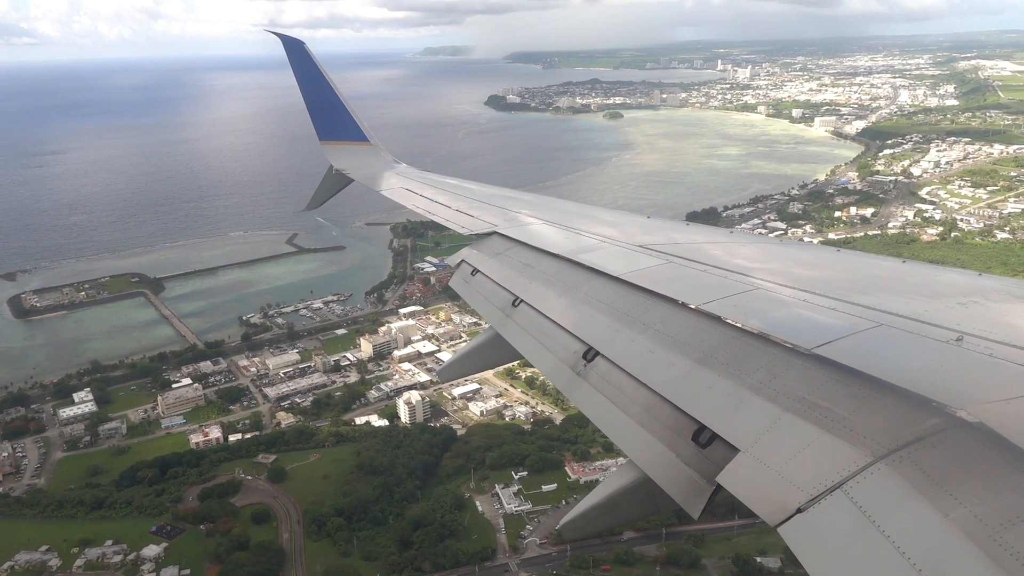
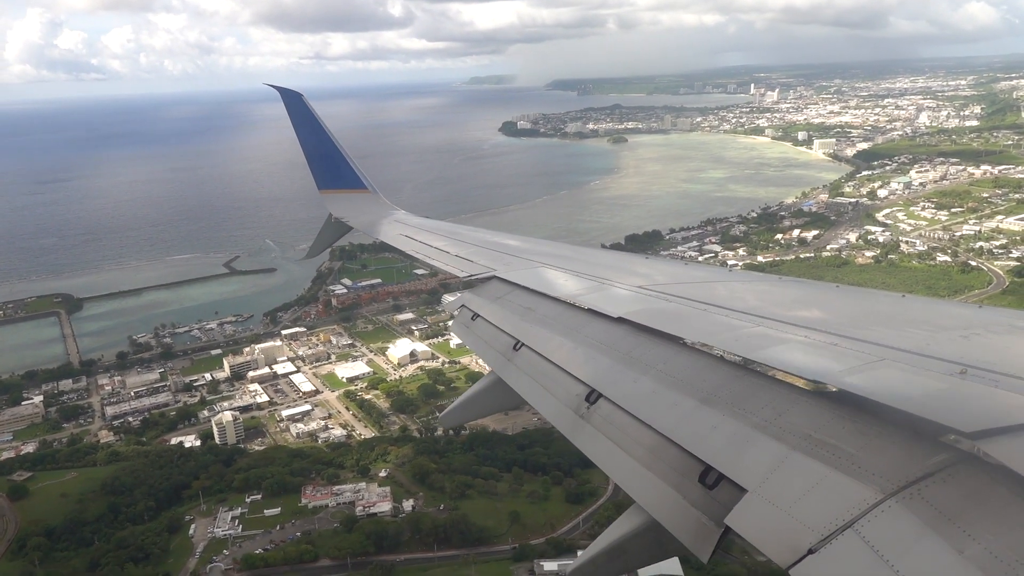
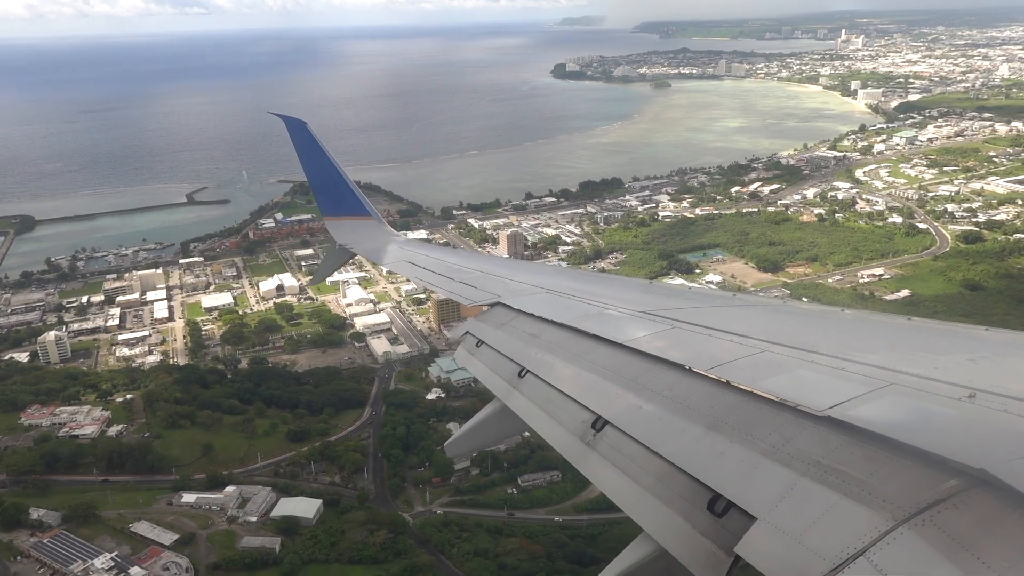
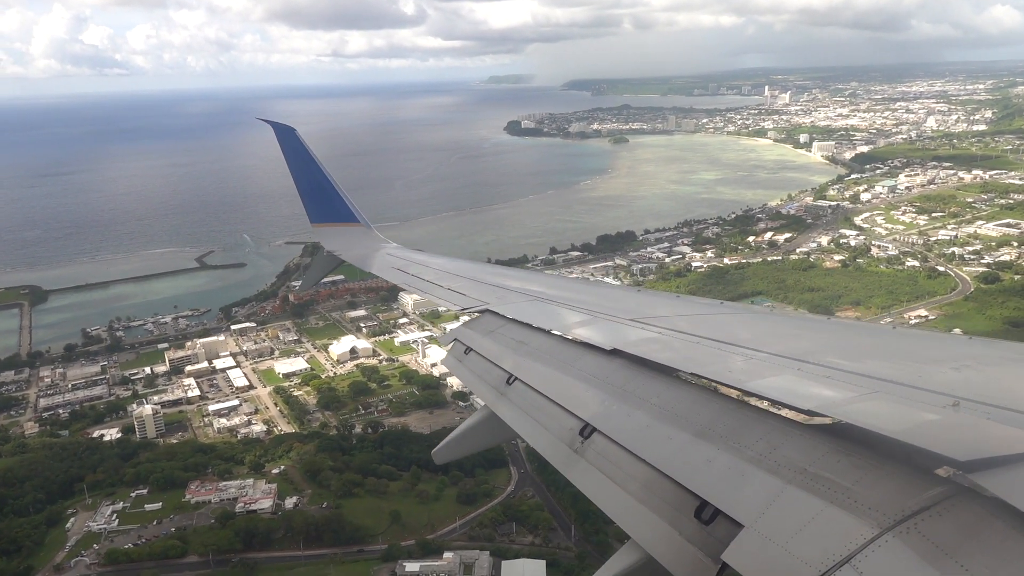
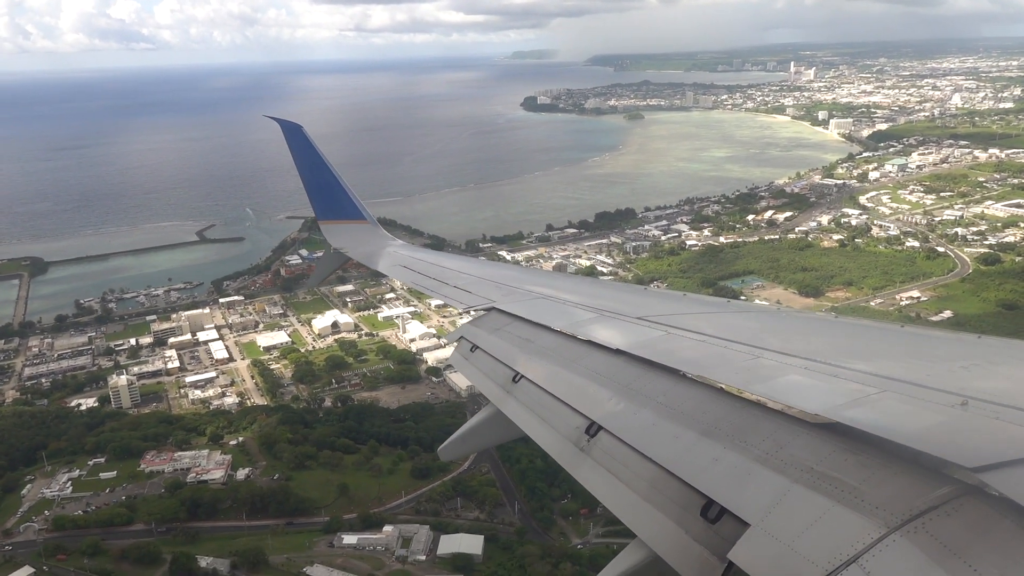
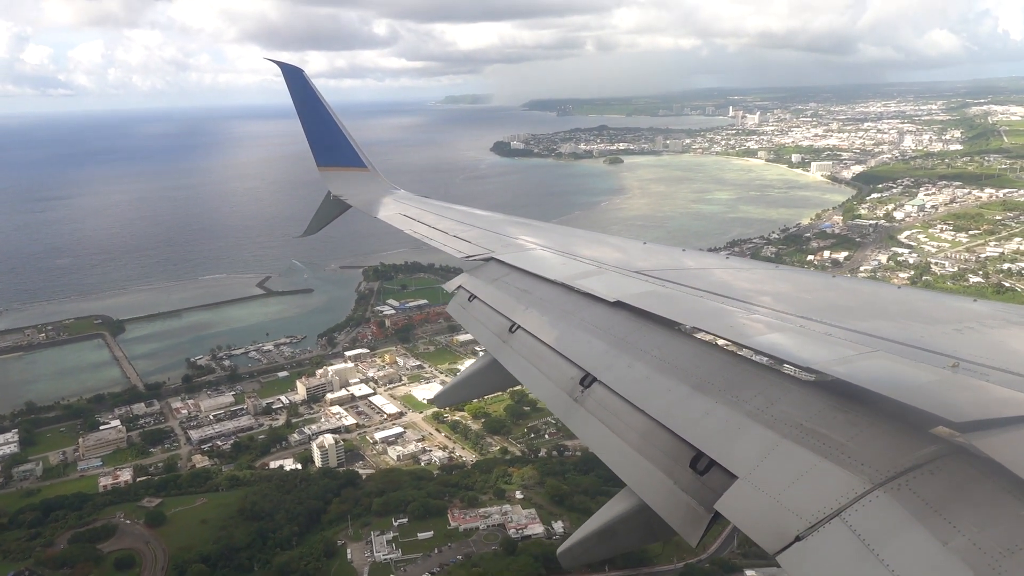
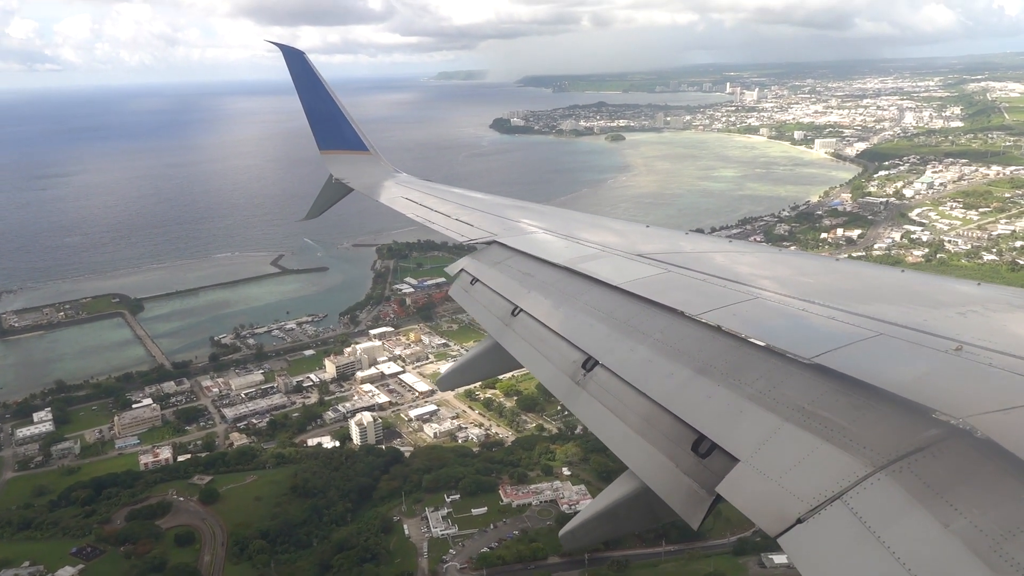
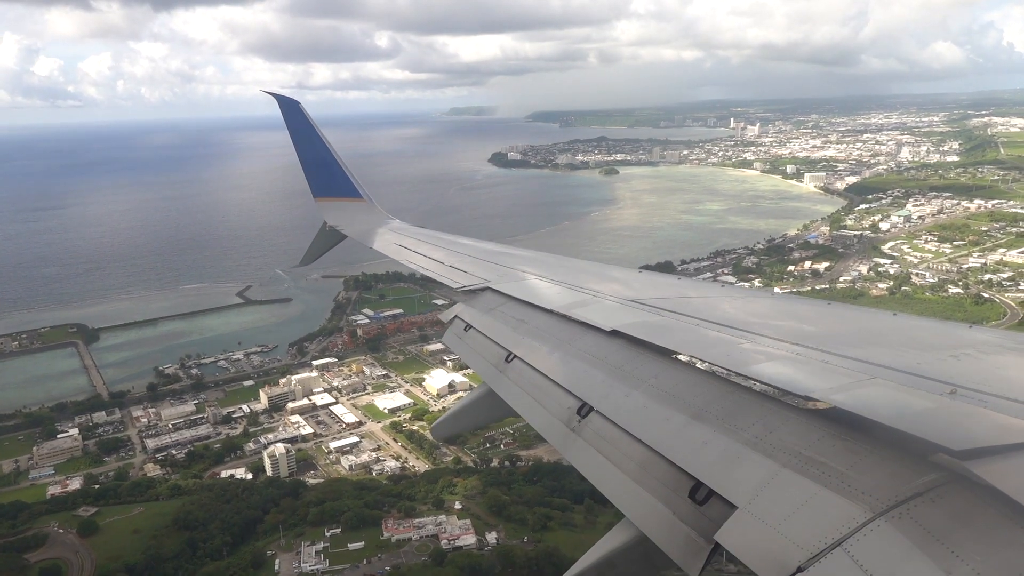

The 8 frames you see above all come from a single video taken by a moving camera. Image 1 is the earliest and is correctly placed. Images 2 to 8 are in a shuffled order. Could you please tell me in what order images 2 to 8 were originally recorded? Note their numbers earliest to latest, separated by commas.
7, 6, 8, 2, 4, 5, 3
